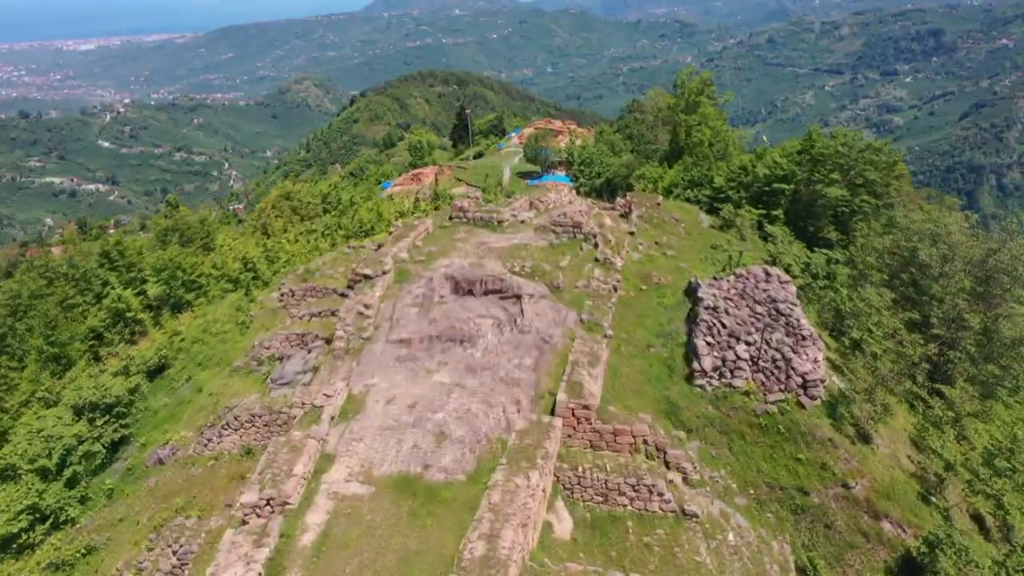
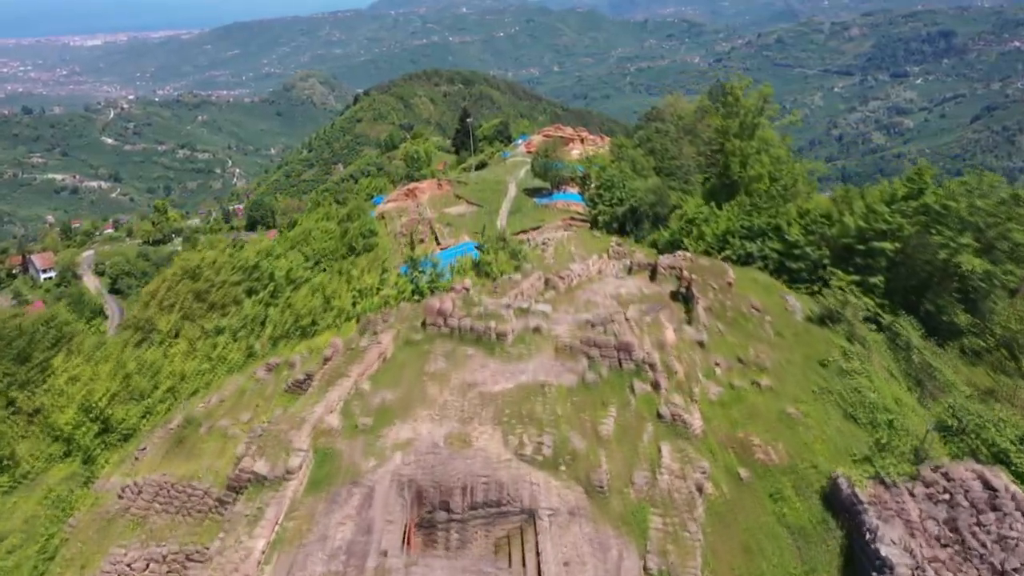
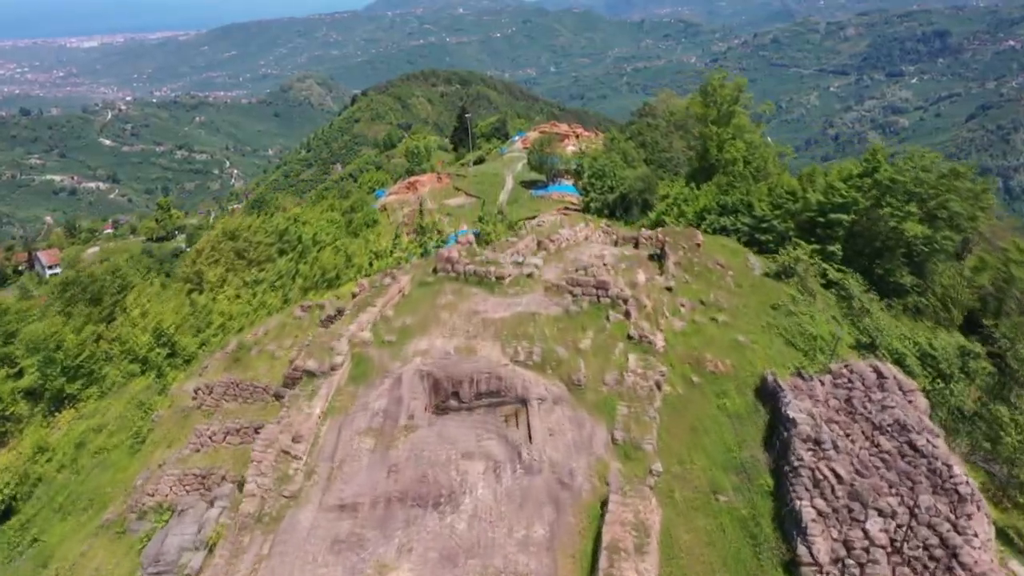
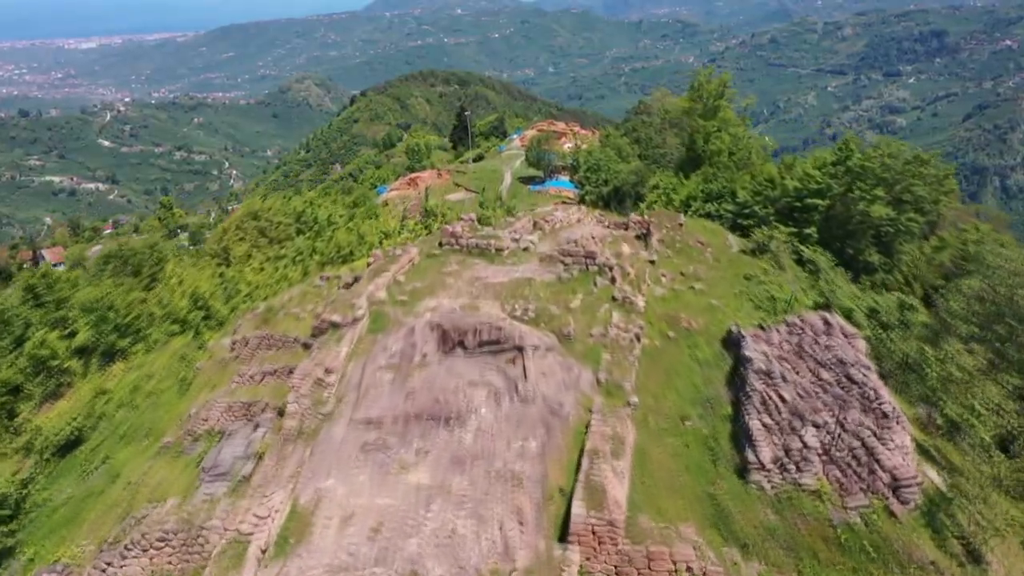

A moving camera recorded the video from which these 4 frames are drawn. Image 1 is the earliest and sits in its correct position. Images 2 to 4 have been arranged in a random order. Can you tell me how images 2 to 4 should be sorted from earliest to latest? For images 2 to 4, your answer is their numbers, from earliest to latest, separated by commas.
4, 3, 2
